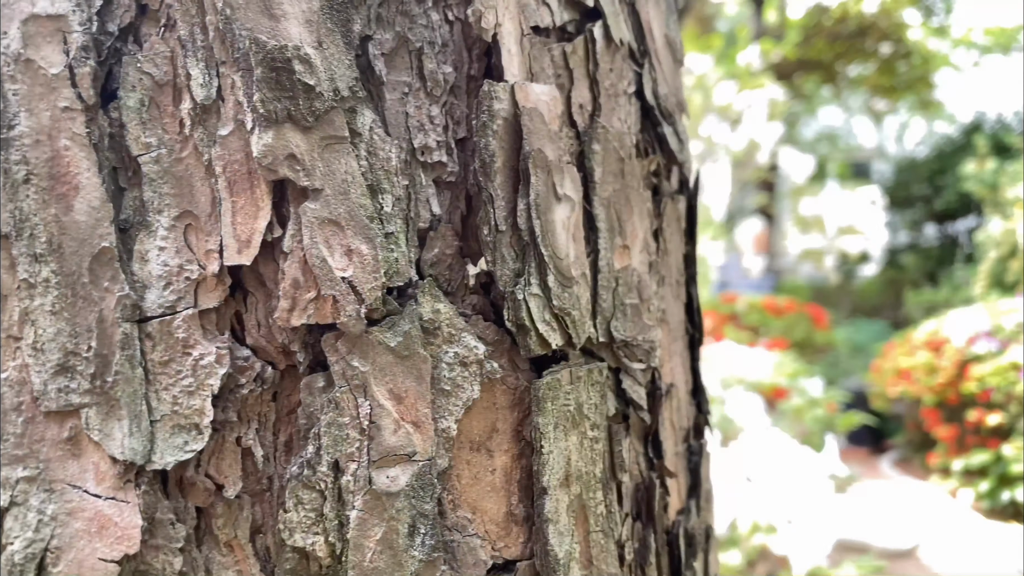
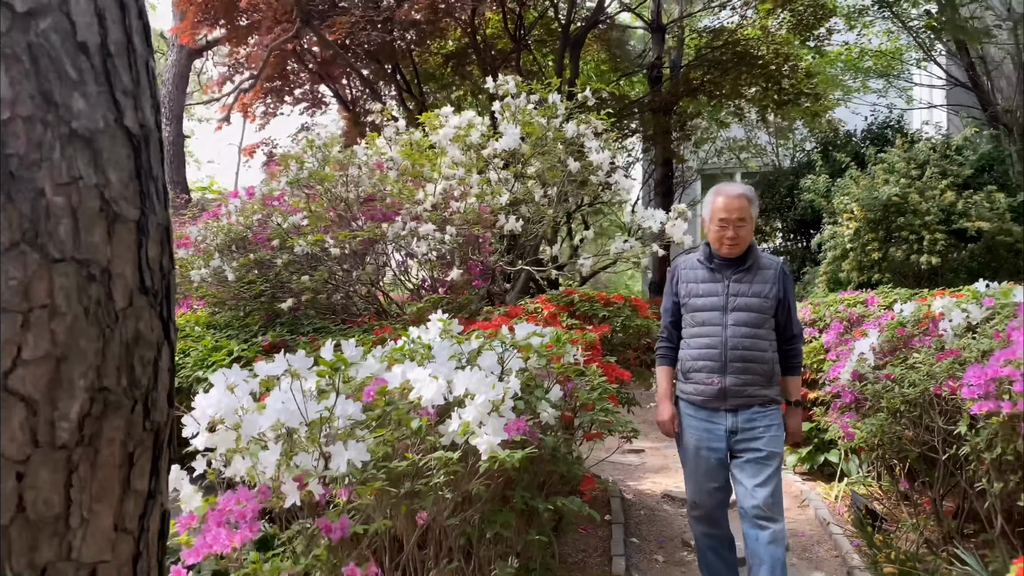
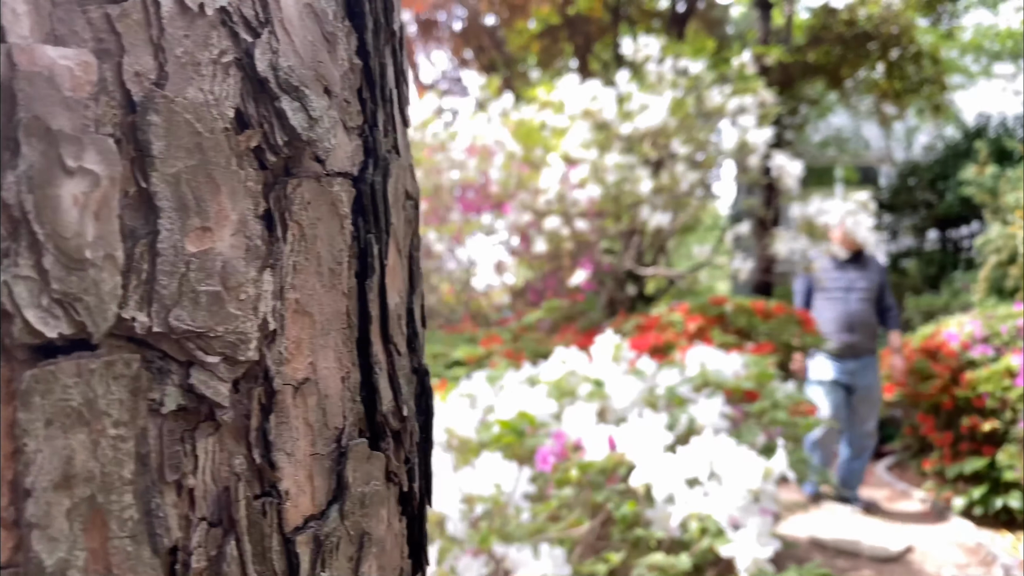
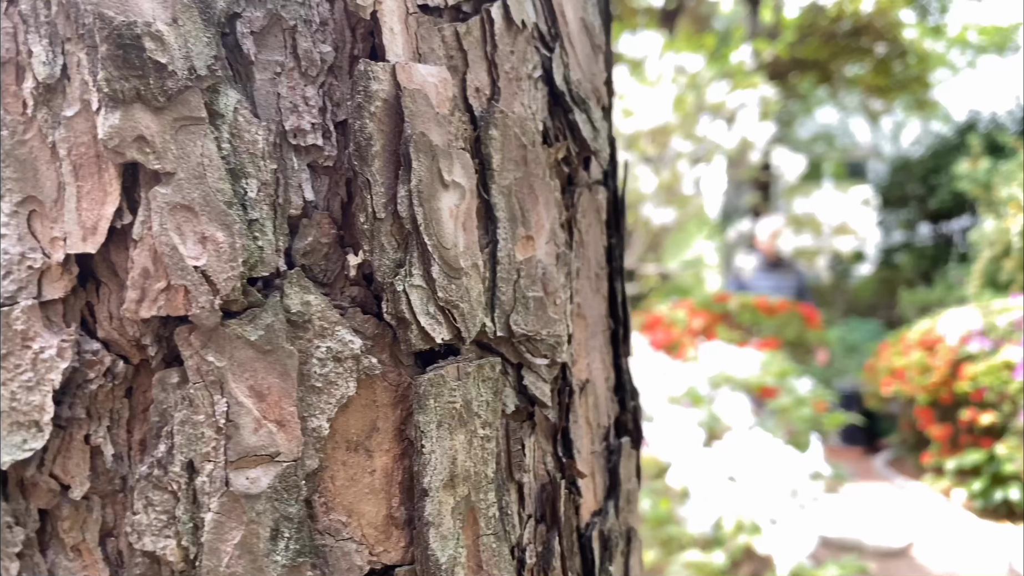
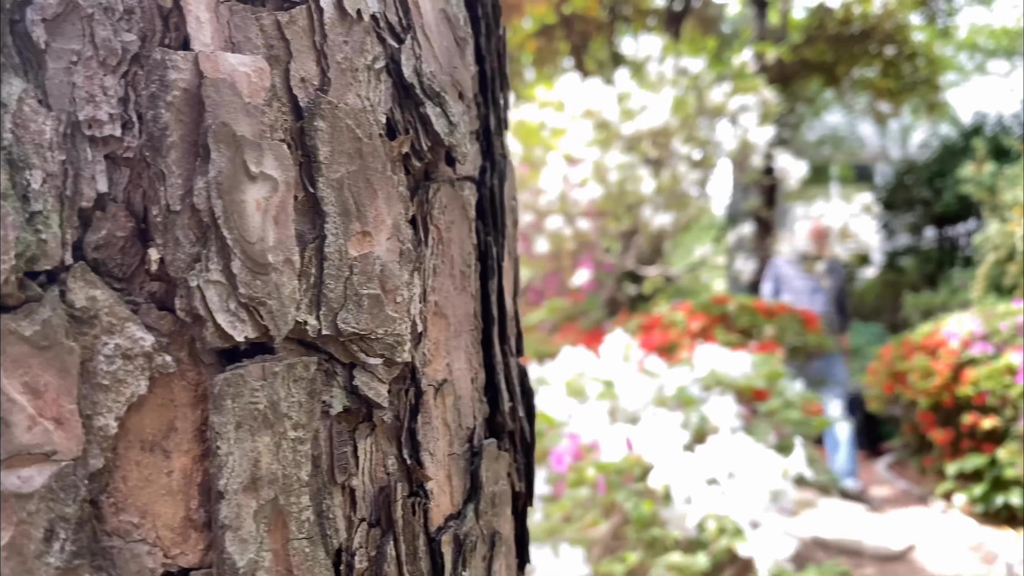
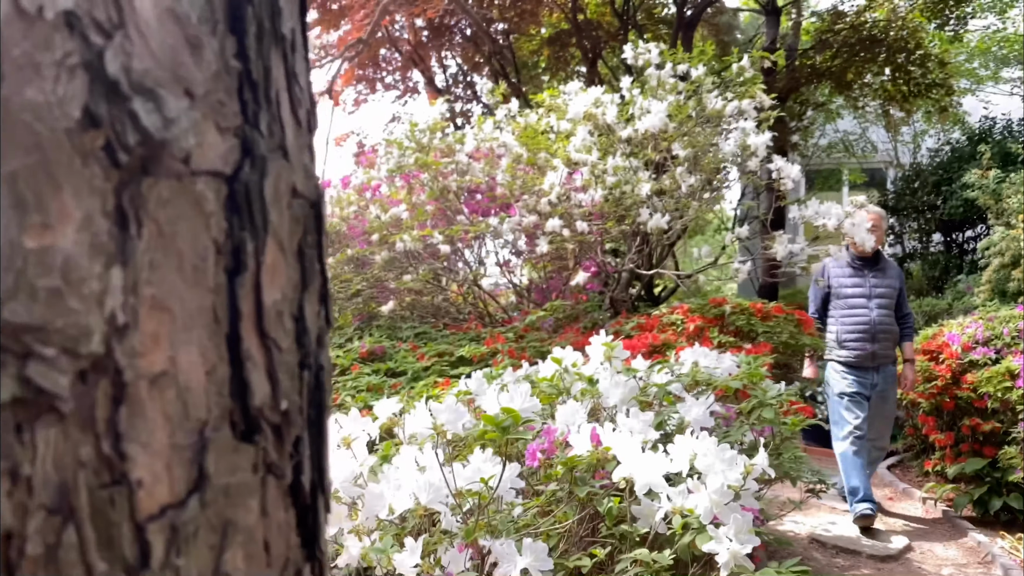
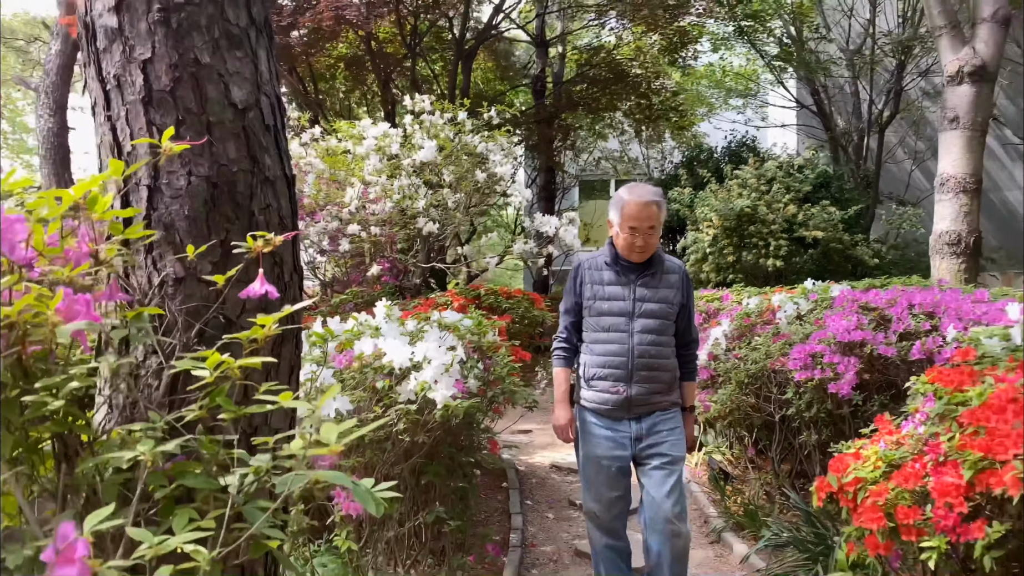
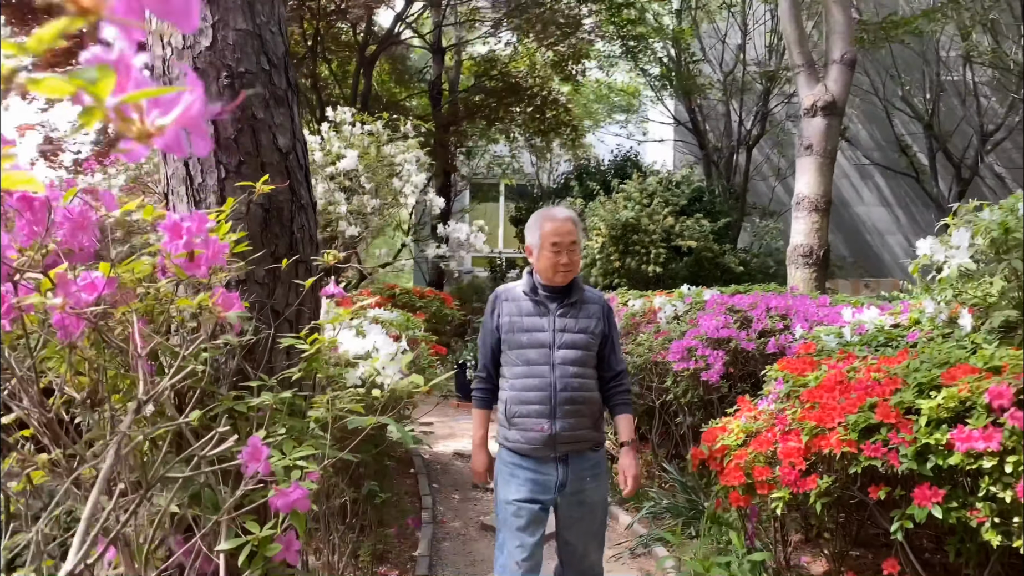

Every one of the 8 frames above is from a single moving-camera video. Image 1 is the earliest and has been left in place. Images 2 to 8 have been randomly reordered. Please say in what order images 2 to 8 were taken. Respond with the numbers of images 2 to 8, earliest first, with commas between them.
4, 5, 3, 6, 2, 7, 8
